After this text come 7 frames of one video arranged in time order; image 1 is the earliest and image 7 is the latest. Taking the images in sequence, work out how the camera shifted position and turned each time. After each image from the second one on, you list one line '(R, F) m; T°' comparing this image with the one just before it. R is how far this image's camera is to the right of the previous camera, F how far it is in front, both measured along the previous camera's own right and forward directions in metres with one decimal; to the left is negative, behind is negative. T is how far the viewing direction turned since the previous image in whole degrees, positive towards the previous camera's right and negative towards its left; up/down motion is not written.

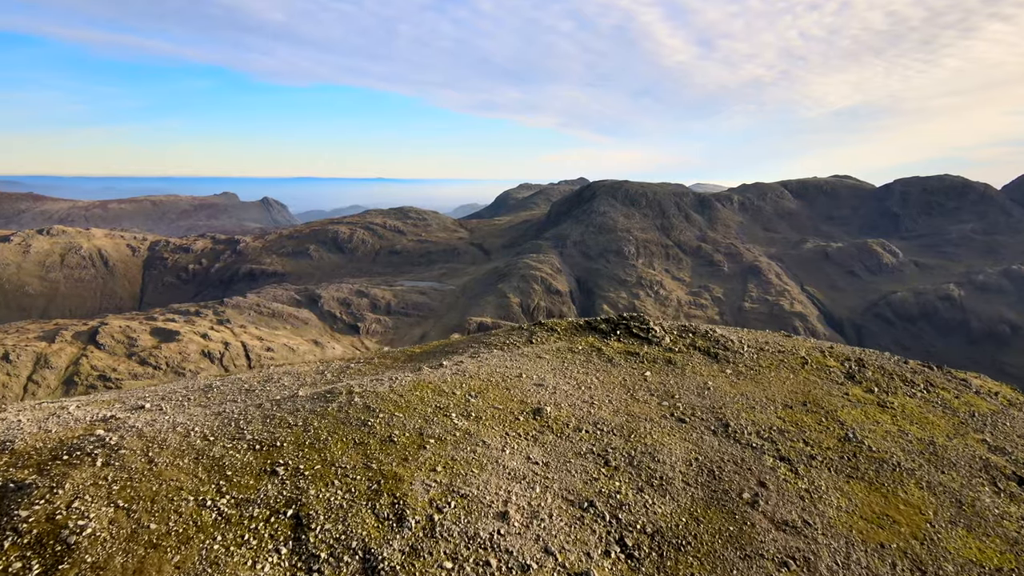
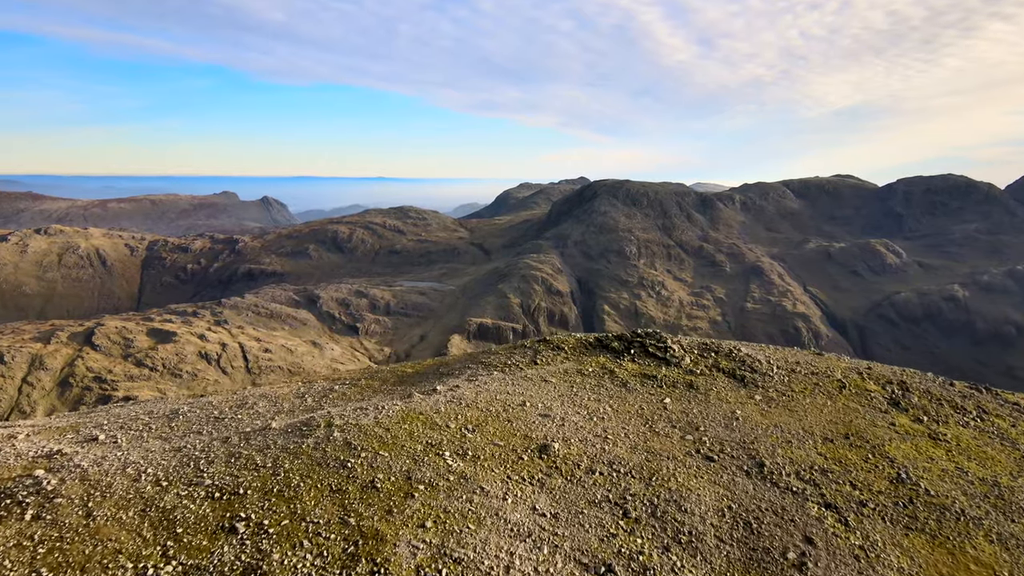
(-0.1, +2.0) m; 0°
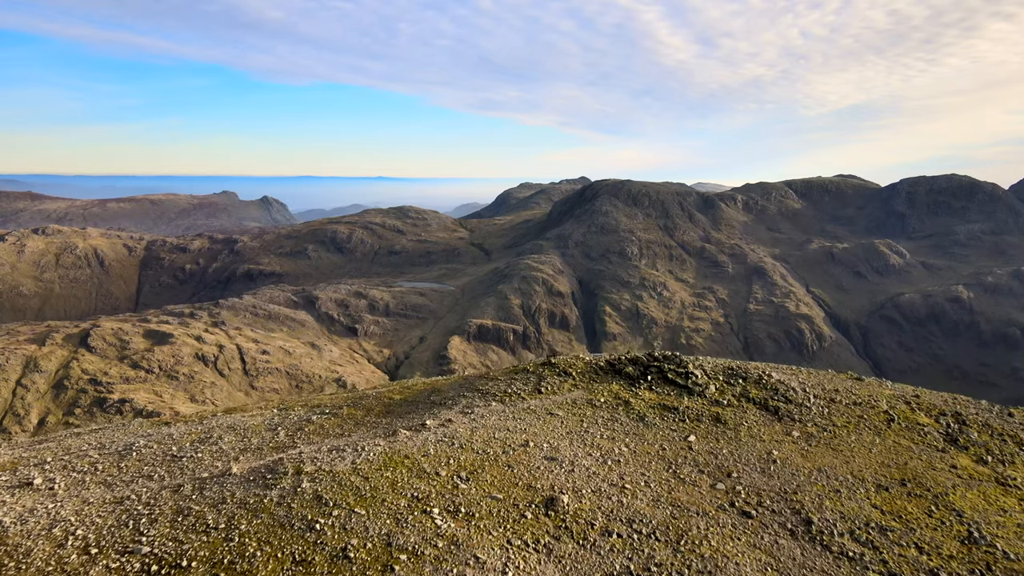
(0.0, +2.1) m; 0°
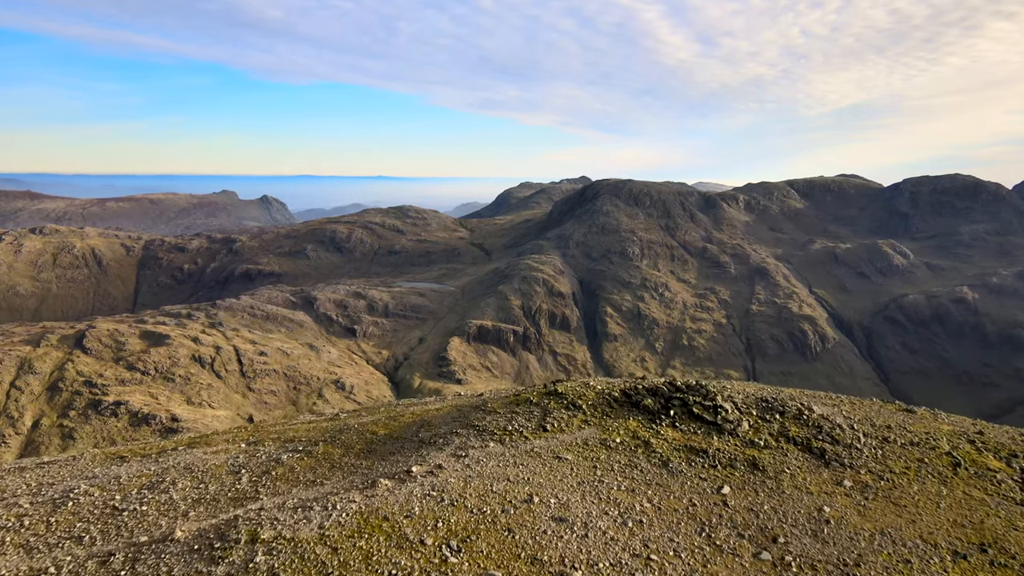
(0.0, +2.1) m; 0°
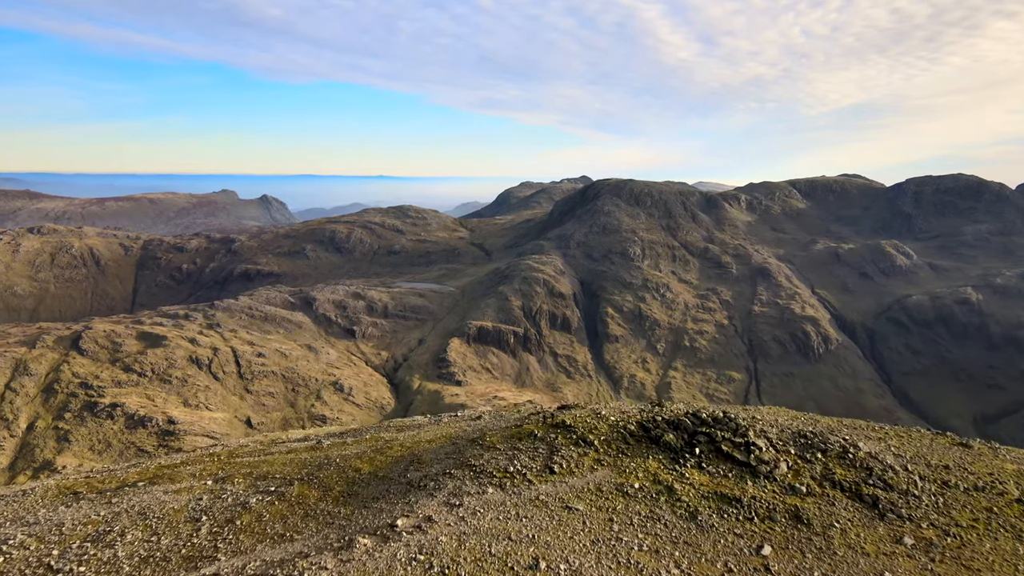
(0.0, +1.7) m; 0°
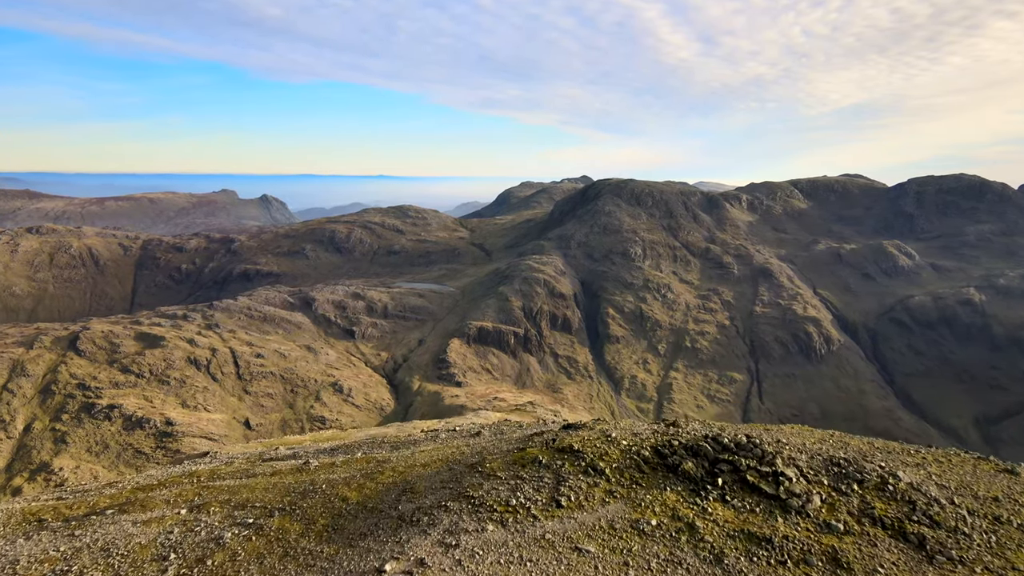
(0.0, +1.1) m; 0°
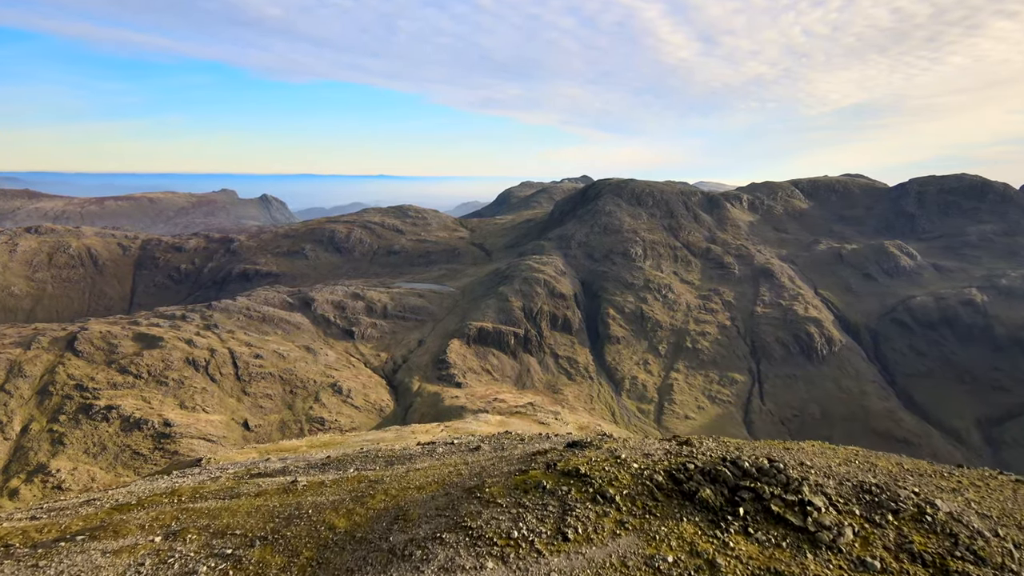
(0.0, +0.9) m; 0°
